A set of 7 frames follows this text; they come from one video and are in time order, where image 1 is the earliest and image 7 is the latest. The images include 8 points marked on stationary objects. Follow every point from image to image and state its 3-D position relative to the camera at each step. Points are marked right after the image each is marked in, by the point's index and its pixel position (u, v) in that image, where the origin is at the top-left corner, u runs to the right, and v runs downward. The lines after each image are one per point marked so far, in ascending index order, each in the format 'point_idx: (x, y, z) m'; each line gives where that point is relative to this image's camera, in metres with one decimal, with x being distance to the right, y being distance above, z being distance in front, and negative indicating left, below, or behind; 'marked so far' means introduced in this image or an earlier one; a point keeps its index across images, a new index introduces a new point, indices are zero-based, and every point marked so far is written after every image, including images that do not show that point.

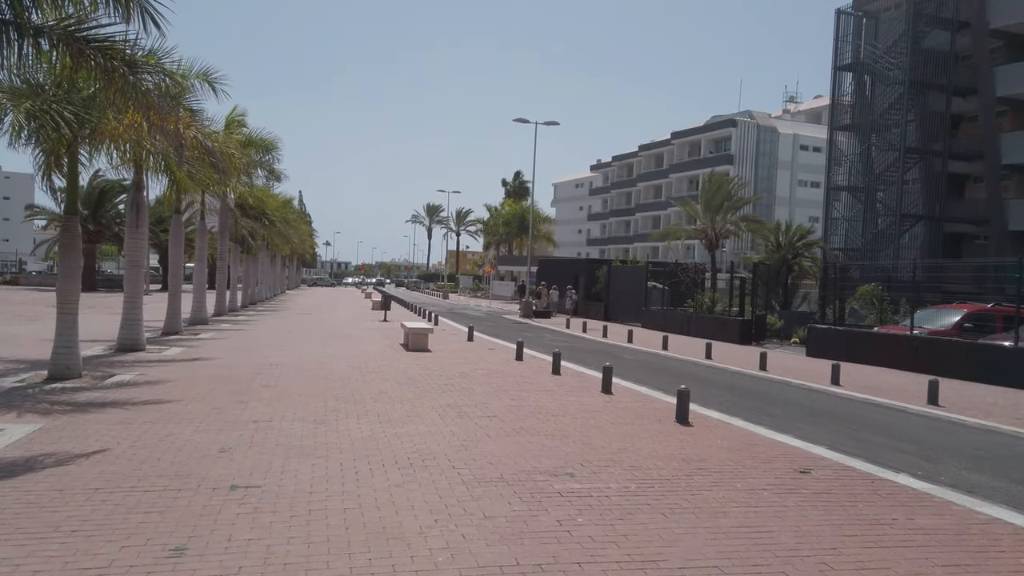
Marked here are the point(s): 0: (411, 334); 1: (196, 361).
0: (-2.7, -1.2, +19.9) m
1: (-6.8, -1.6, +16.1) m
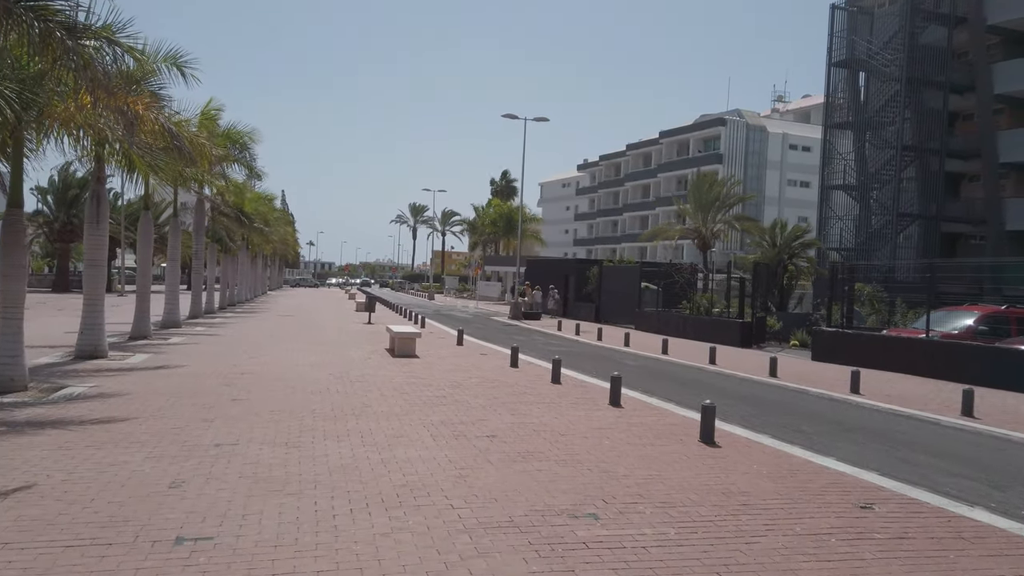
0: (-2.8, -1.2, +18.5) m
1: (-6.8, -1.6, +14.7) m
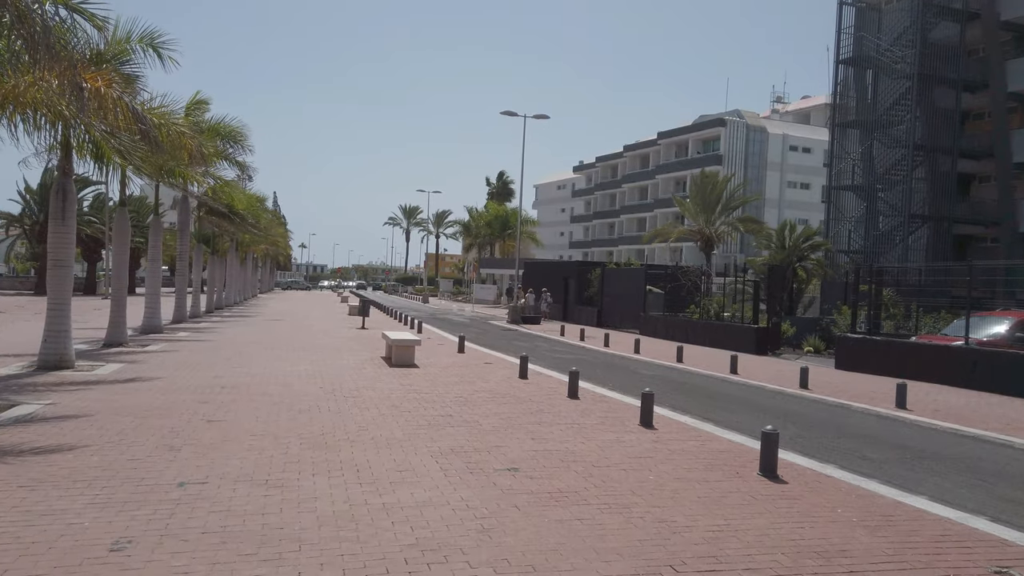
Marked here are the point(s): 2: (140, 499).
0: (-2.6, -1.3, +17.0) m
1: (-6.6, -1.7, +13.1) m
2: (-3.2, -1.8, +6.5) m
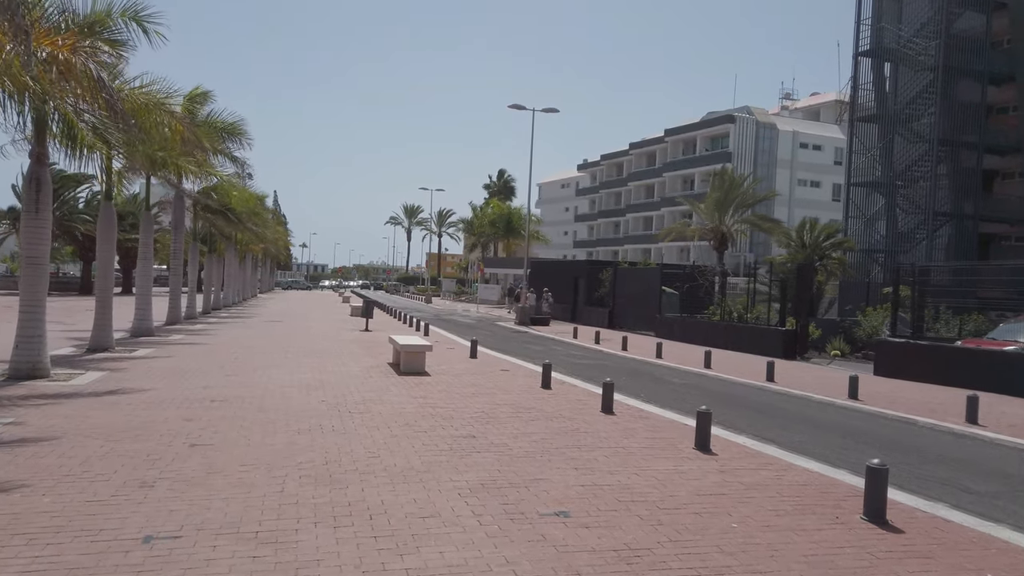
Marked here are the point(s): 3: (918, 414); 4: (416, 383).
0: (-2.2, -1.3, +15.5) m
1: (-6.2, -1.7, +11.6) m
2: (-2.8, -1.8, +5.0) m
3: (+7.2, -2.2, +13.3) m
4: (-1.8, -1.8, +14.2) m
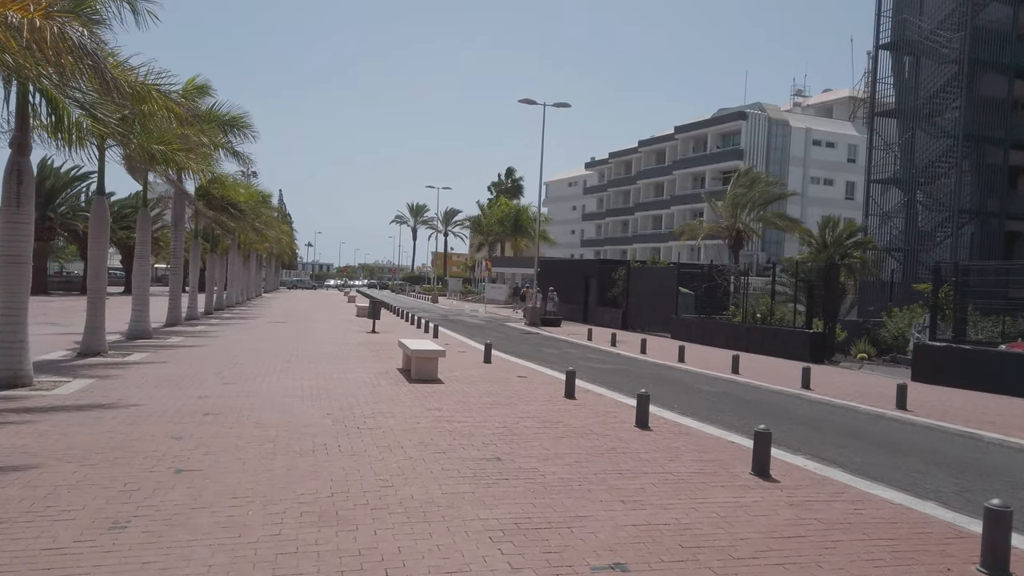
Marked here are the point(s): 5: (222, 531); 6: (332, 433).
0: (-1.9, -1.3, +14.4) m
1: (-5.9, -1.7, +10.6) m
2: (-2.5, -1.8, +3.9) m
3: (+7.5, -2.2, +12.2) m
4: (-1.4, -1.8, +13.1) m
5: (-2.2, -1.8, +5.7) m
6: (-2.2, -1.8, +9.2) m
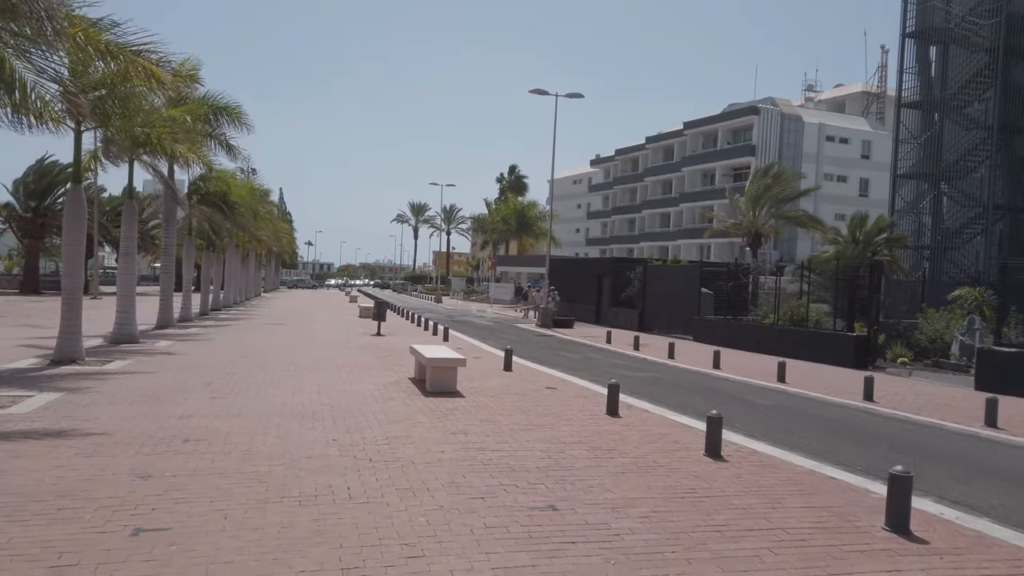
0: (-1.4, -1.3, +12.6) m
1: (-5.4, -1.7, +8.8) m
2: (-2.0, -1.8, +2.1) m
3: (+8.0, -2.2, +10.4) m
4: (-0.9, -1.8, +11.3) m
5: (-1.7, -1.8, +3.9) m
6: (-1.7, -1.8, +7.4) m
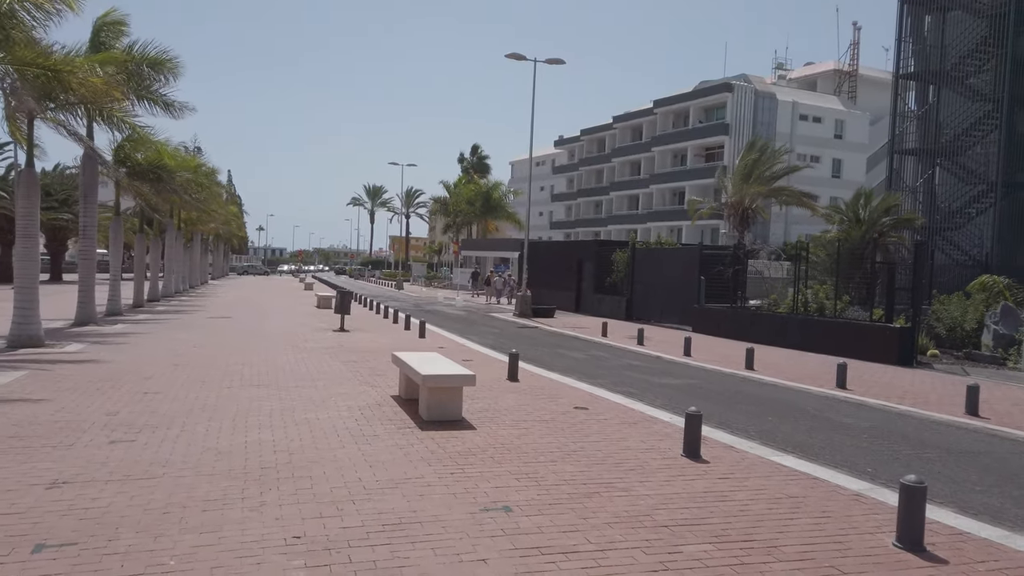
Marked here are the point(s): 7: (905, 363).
0: (-1.0, -1.2, +9.2) m
1: (-4.8, -1.7, +5.1) m
2: (-1.1, -1.9, -1.3) m
3: (+8.5, -2.1, +7.5) m
4: (-0.5, -1.7, +7.9) m
5: (-0.8, -1.9, +0.4) m
6: (-1.1, -1.8, +3.9) m
7: (+9.9, -1.8, +19.6) m
